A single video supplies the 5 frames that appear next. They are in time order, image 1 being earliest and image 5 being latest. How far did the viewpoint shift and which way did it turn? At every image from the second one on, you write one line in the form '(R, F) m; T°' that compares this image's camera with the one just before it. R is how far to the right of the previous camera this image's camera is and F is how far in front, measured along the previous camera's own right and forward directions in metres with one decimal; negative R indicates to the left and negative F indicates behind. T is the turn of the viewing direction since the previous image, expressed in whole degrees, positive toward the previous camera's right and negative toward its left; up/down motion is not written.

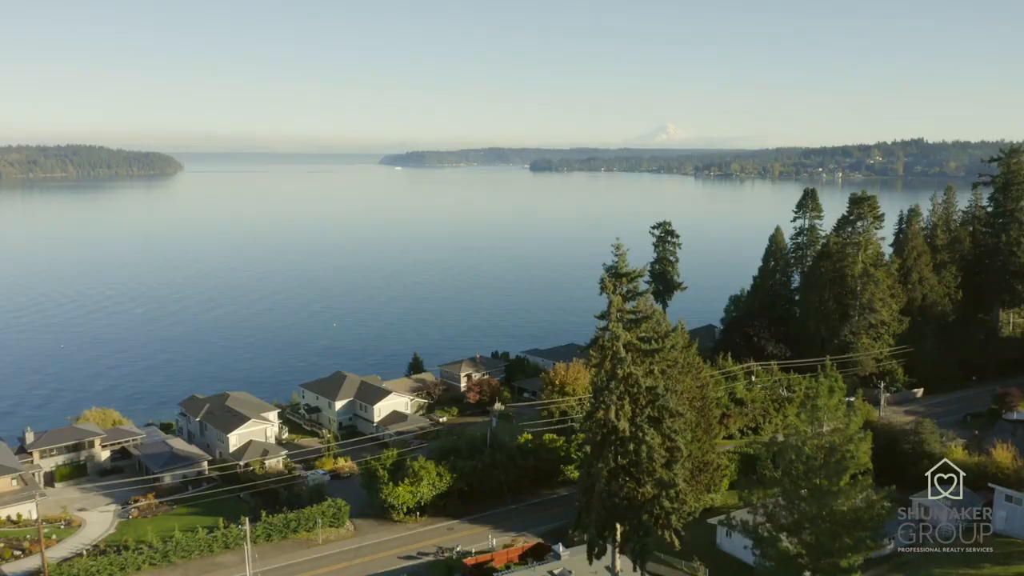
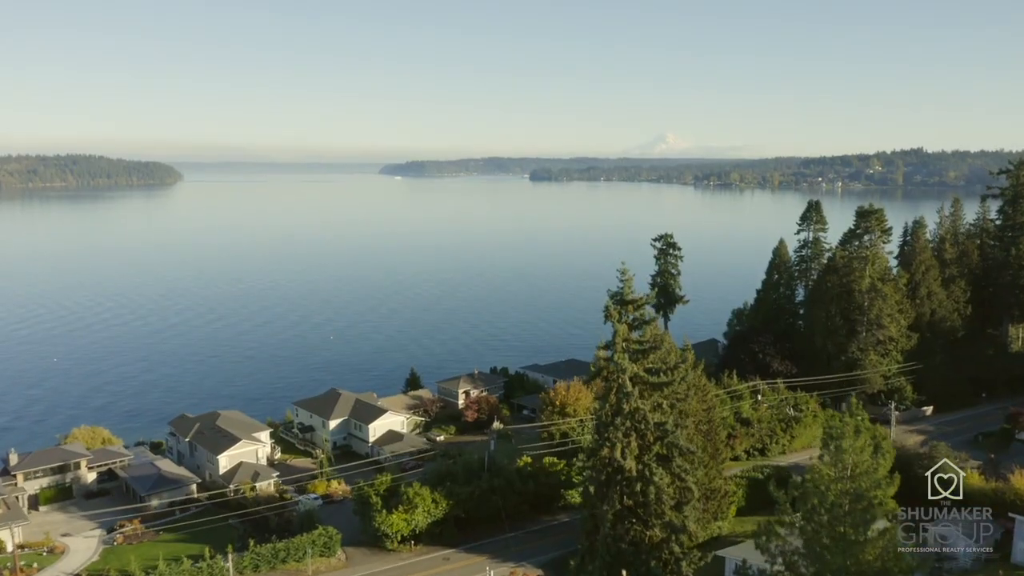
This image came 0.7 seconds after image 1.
(0.0, +0.8) m; 0°
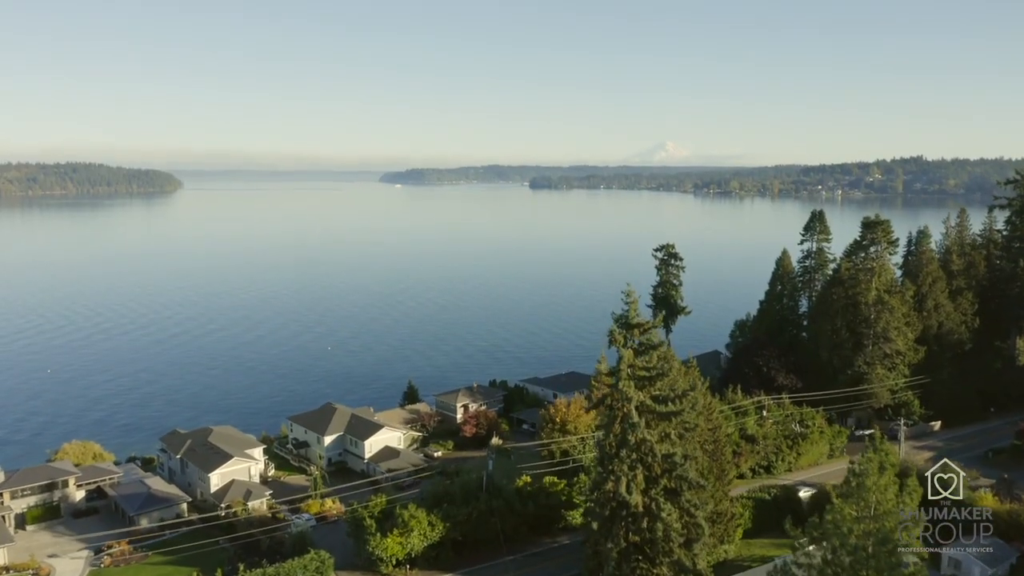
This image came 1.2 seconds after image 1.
(0.0, +0.7) m; 0°
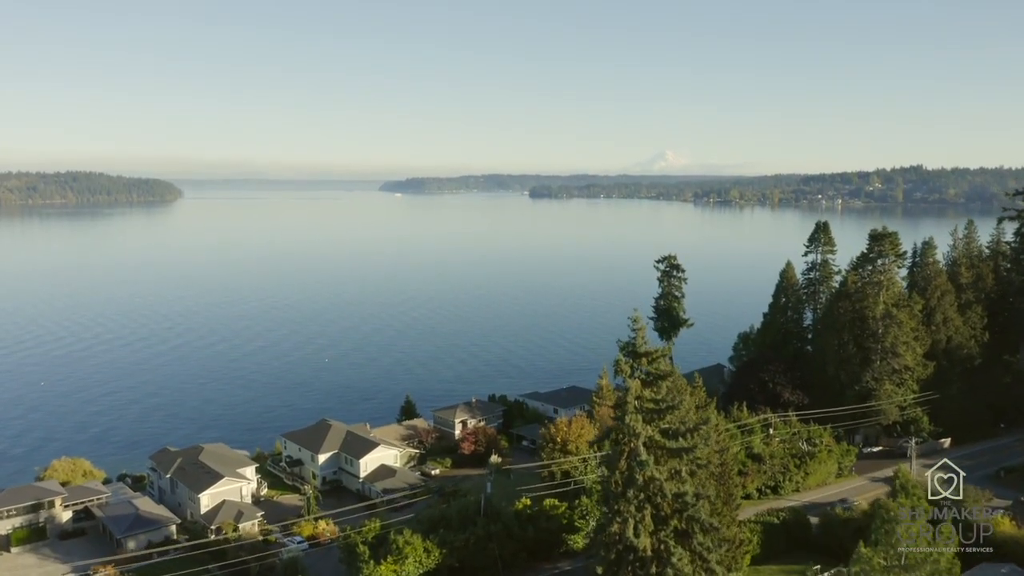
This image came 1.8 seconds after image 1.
(0.0, +0.7) m; 0°
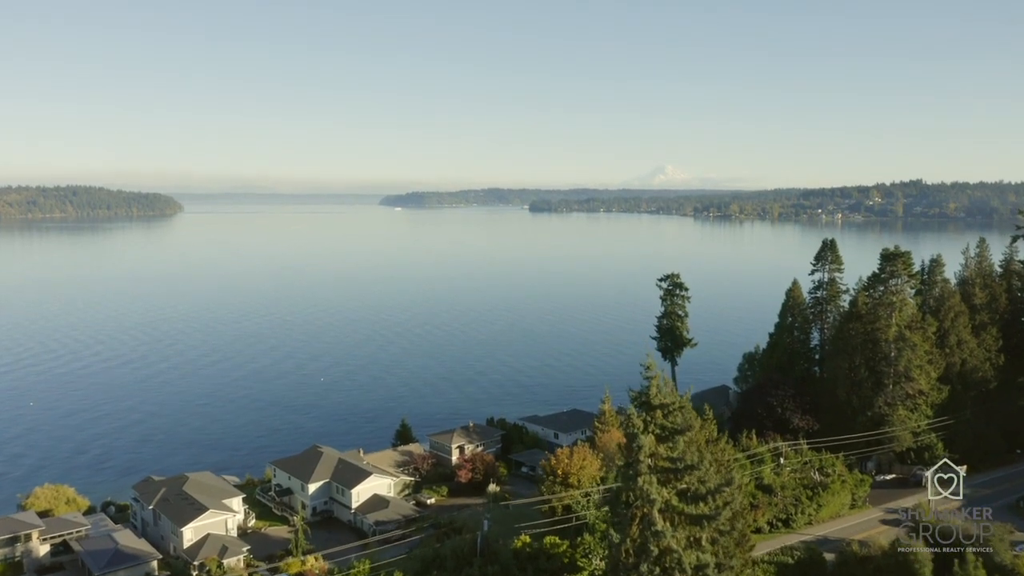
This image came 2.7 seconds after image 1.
(0.0, +1.1) m; 0°
